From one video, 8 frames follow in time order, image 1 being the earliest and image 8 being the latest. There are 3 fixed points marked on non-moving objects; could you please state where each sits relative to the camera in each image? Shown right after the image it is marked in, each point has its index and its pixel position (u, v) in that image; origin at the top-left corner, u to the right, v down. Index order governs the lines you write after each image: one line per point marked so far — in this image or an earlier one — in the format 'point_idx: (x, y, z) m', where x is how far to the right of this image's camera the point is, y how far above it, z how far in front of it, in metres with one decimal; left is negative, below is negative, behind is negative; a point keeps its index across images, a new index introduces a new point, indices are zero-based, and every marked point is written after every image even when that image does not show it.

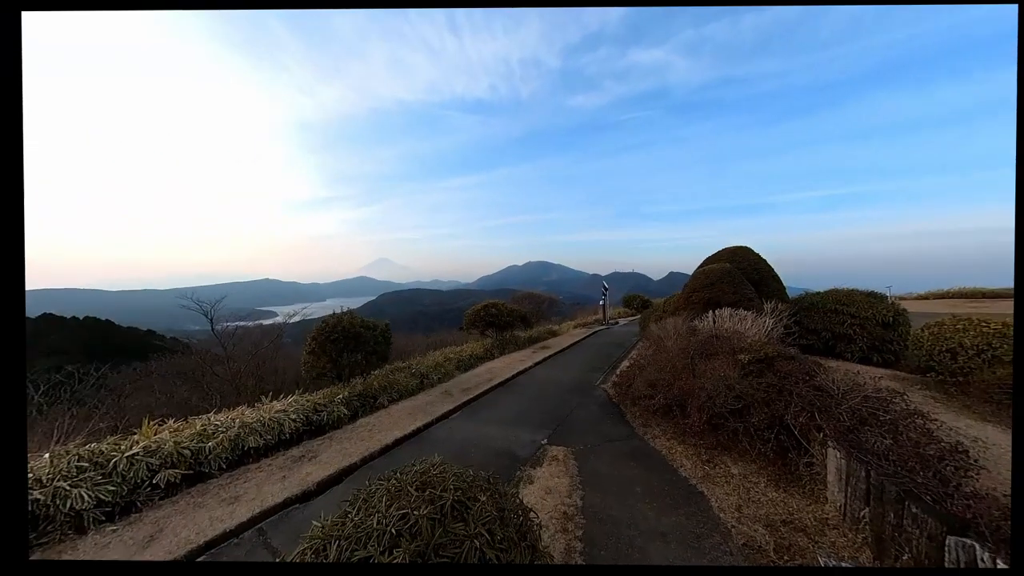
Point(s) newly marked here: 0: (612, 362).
0: (+2.5, -1.8, +6.9) m
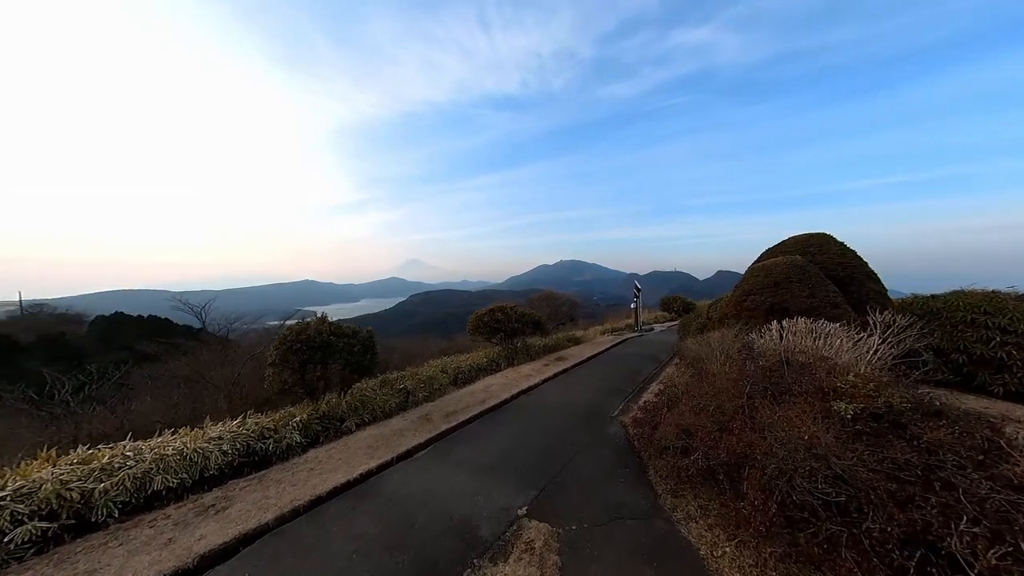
0: (+2.5, -1.8, +5.6) m
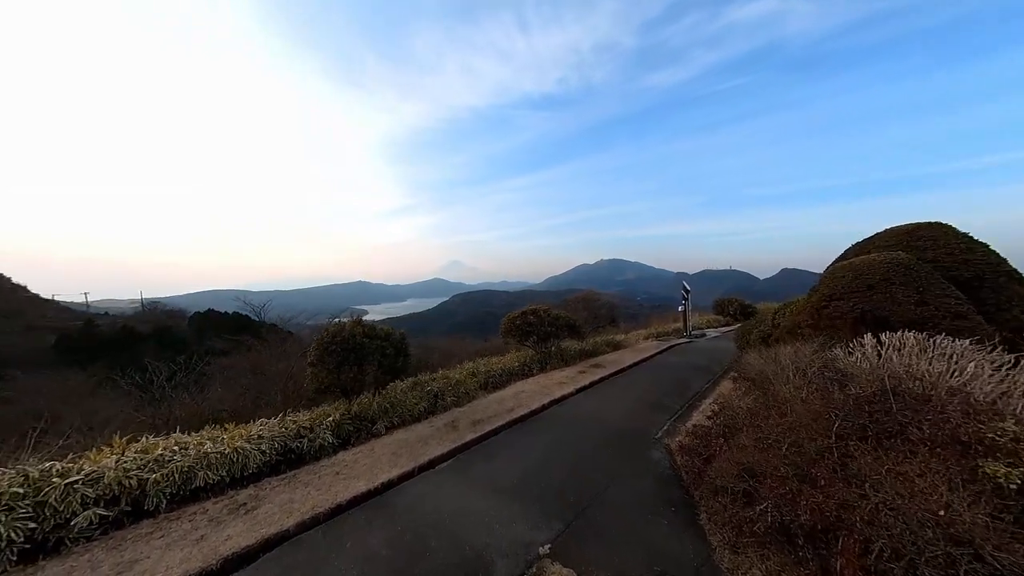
0: (+3.0, -1.9, +5.0) m
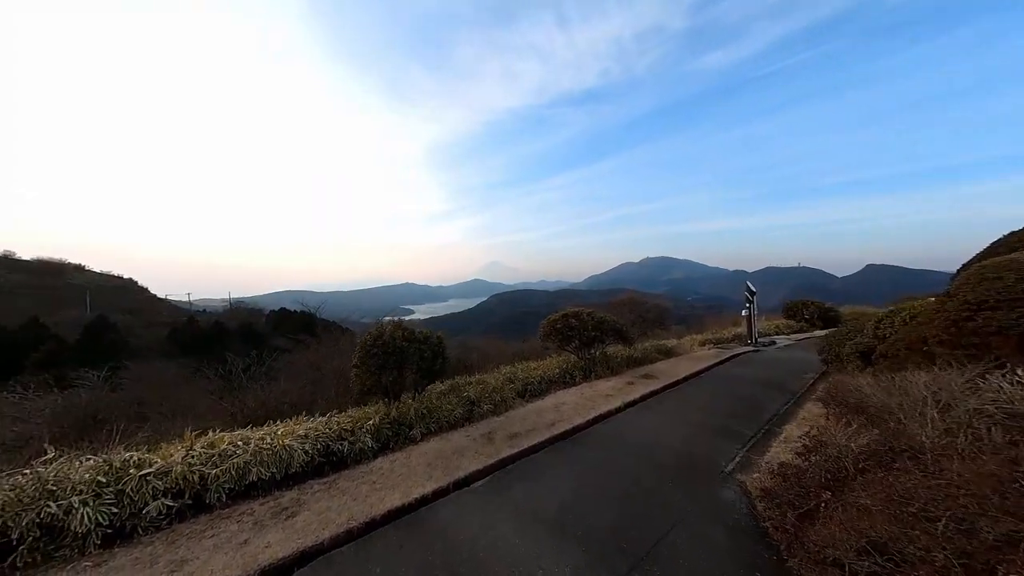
0: (+3.6, -1.9, +4.2) m
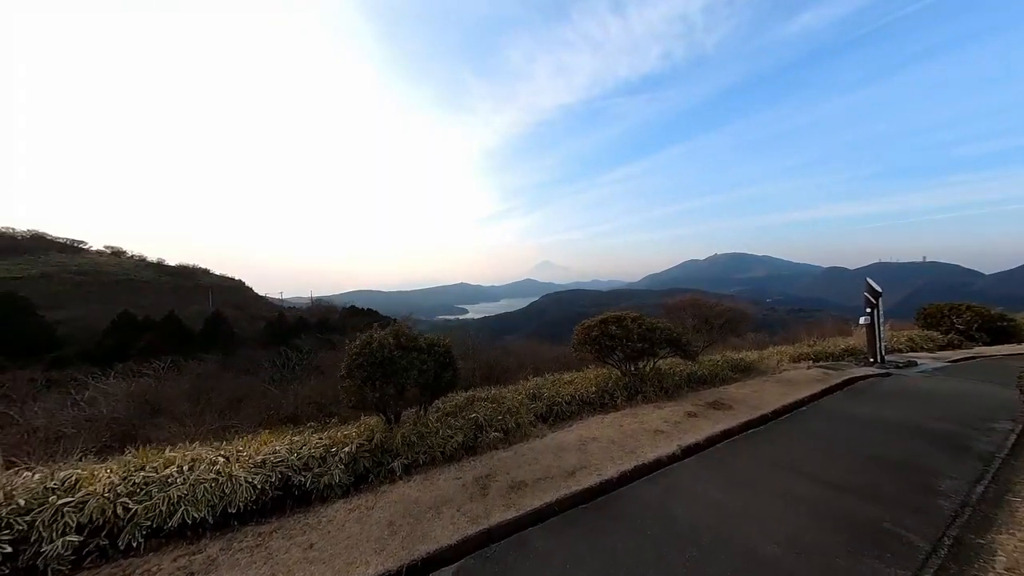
0: (+3.6, -1.9, +2.4) m
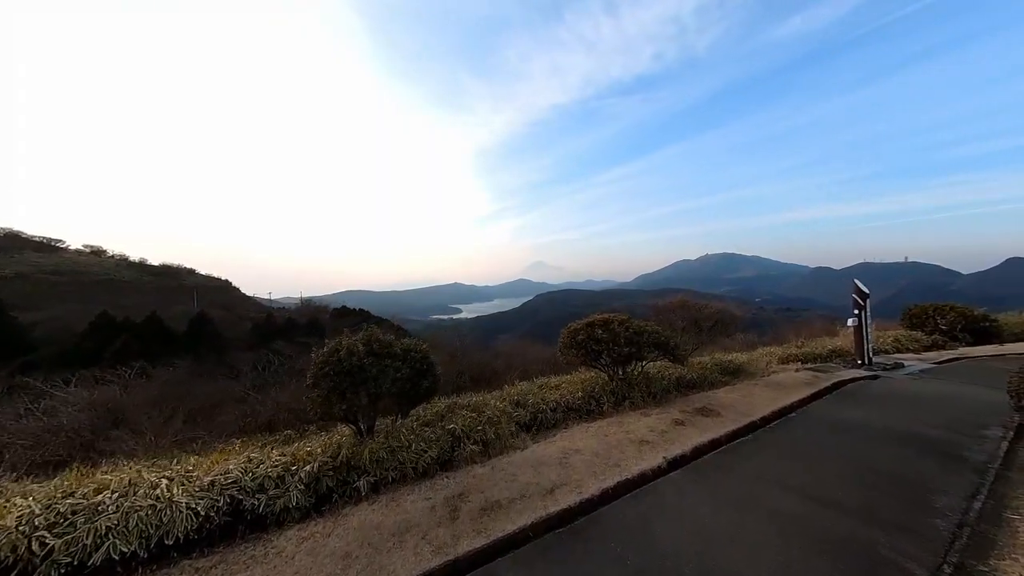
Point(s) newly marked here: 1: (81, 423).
0: (+3.3, -2.0, +2.3) m
1: (-9.4, -2.9, +6.2) m
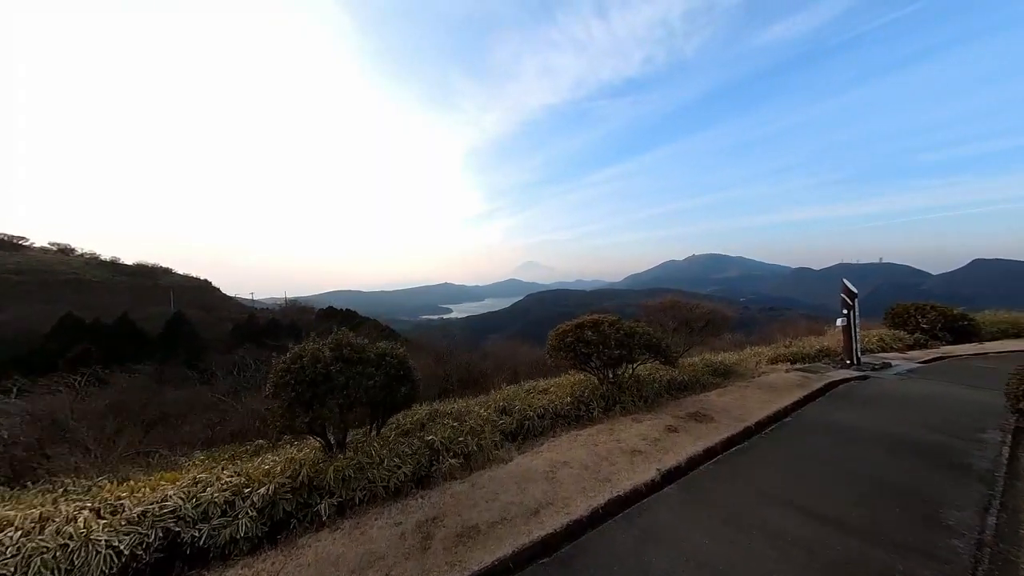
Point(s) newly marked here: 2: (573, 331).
0: (+3.2, -2.0, +2.0) m
1: (-9.6, -2.9, +5.6) m
2: (+1.2, -0.8, +5.7) m
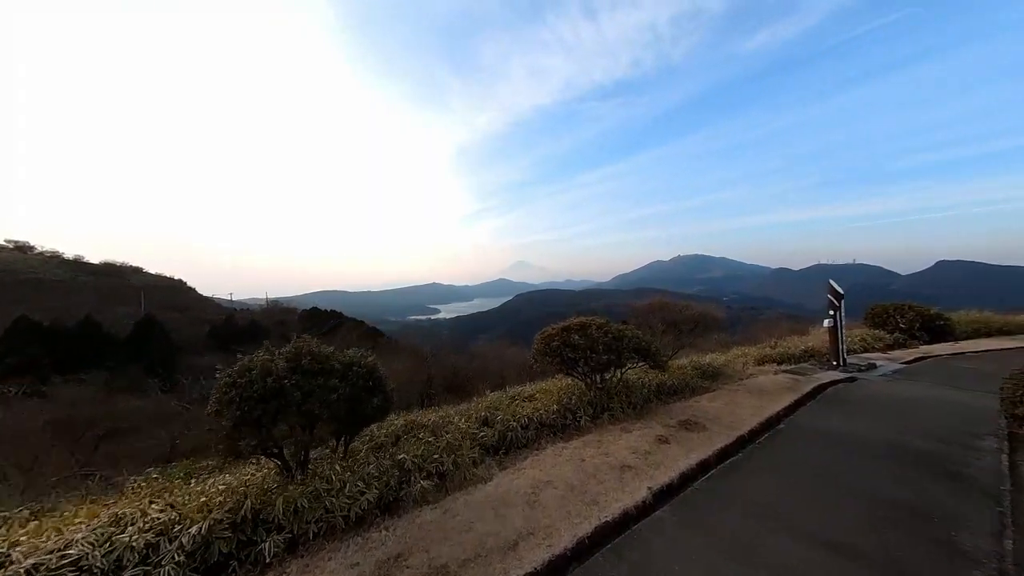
0: (+3.0, -2.0, +1.8) m
1: (-9.9, -3.0, +4.9) m
2: (+0.9, -0.9, +5.4) m
